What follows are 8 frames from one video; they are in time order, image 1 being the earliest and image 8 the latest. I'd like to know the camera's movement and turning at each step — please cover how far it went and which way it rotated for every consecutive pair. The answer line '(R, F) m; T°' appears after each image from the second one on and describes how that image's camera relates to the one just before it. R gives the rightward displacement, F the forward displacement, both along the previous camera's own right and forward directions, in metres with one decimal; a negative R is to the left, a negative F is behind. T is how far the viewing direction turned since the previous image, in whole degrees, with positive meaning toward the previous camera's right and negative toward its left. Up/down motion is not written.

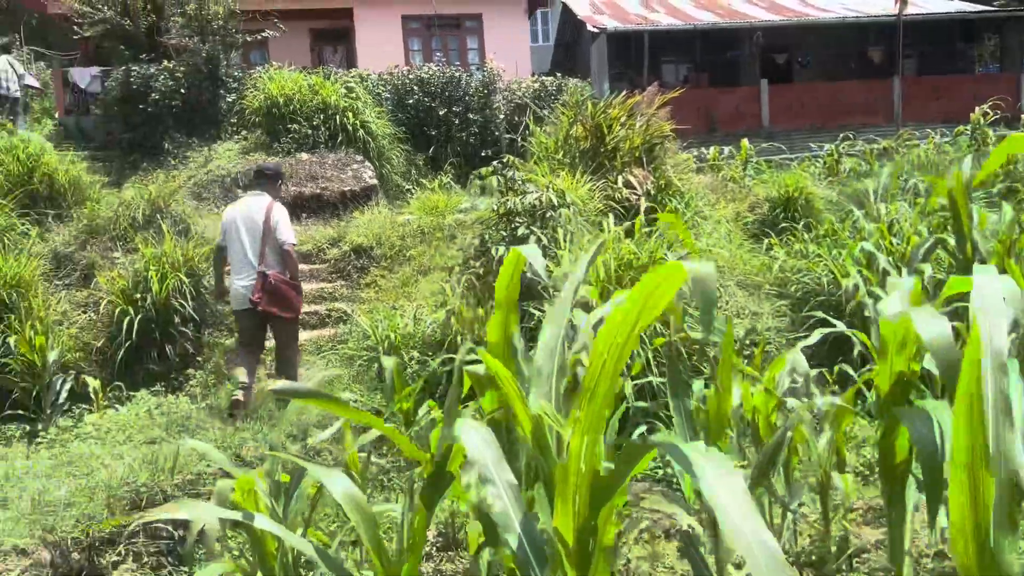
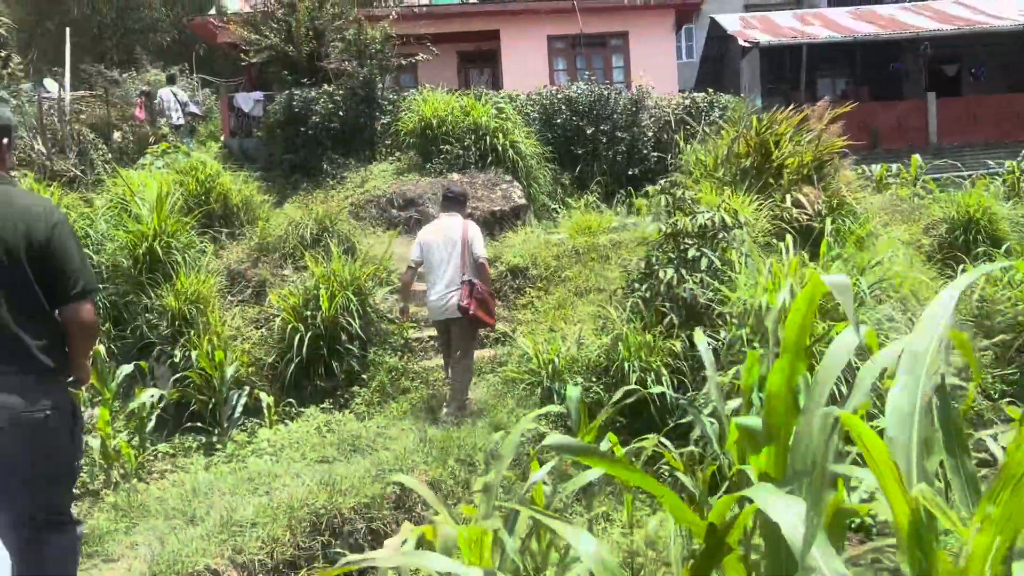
(-0.2, +0.2) m; -9°
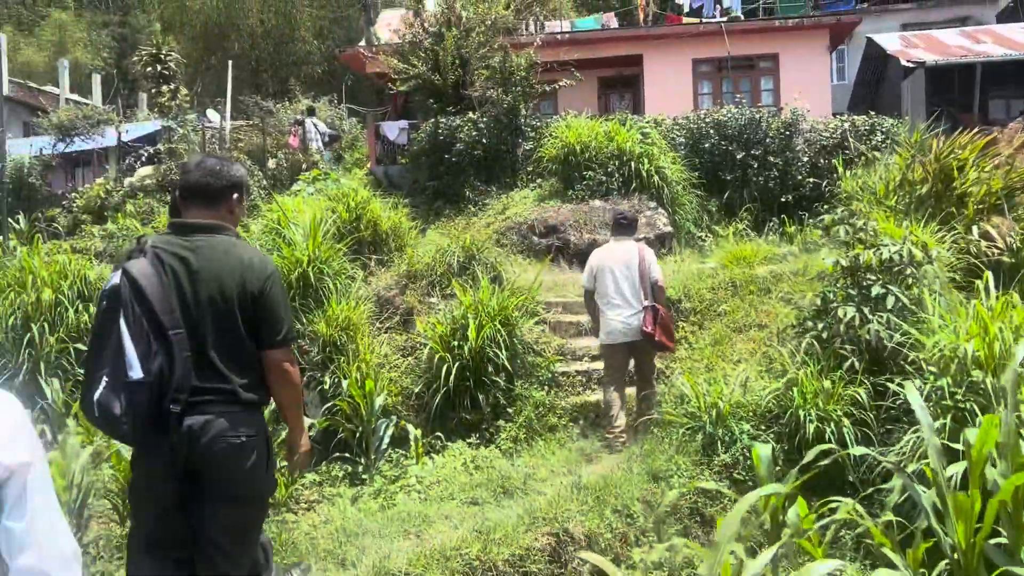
(-0.2, +0.2) m; -9°
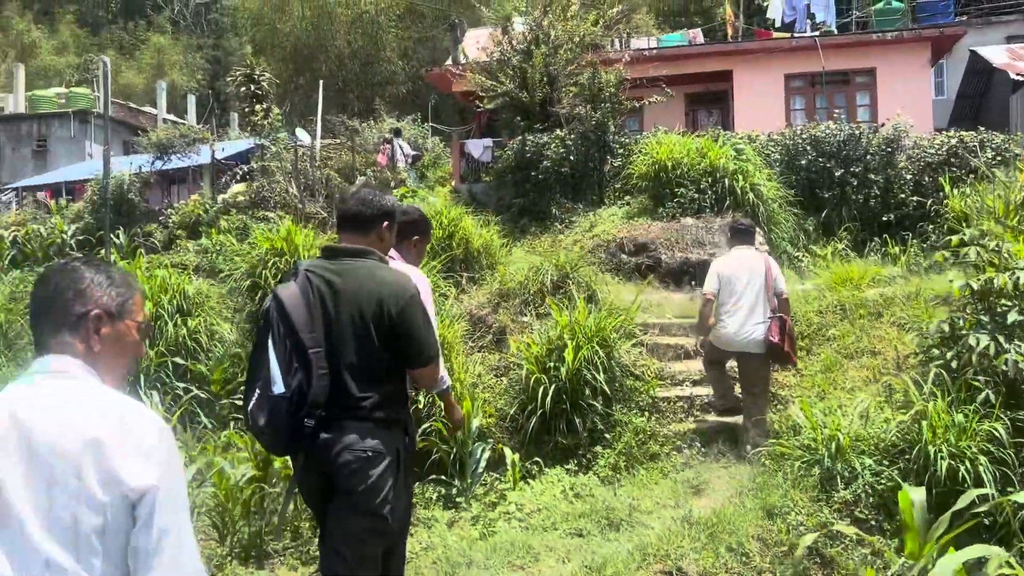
(-0.1, +0.1) m; -5°
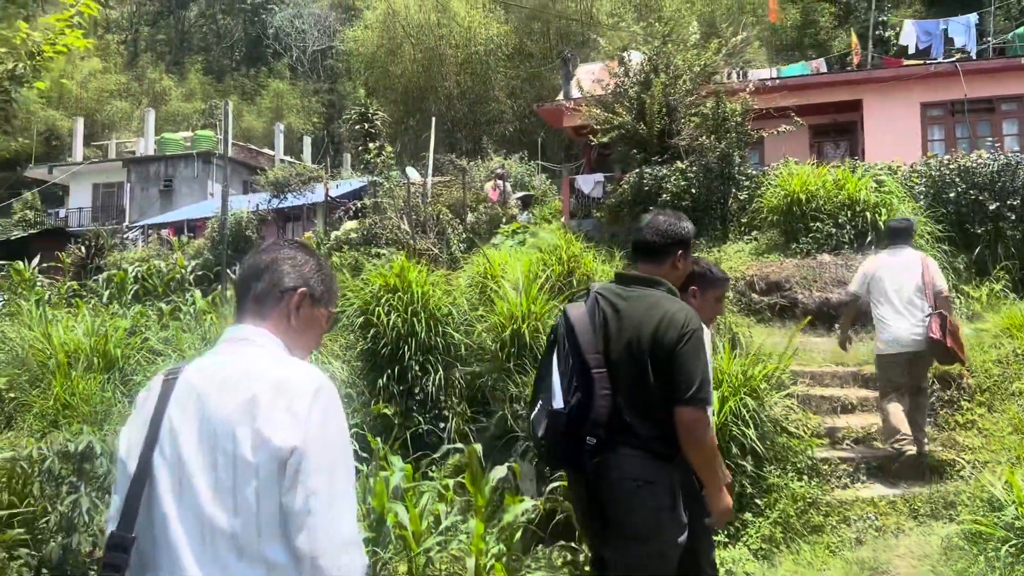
(-0.2, +0.5) m; -7°
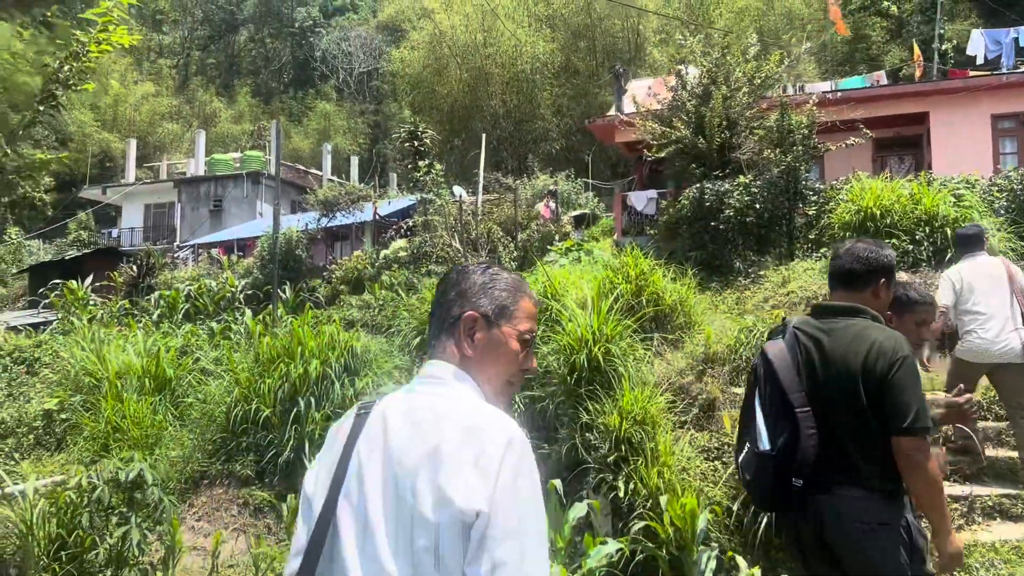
(-0.2, +0.3) m; -3°
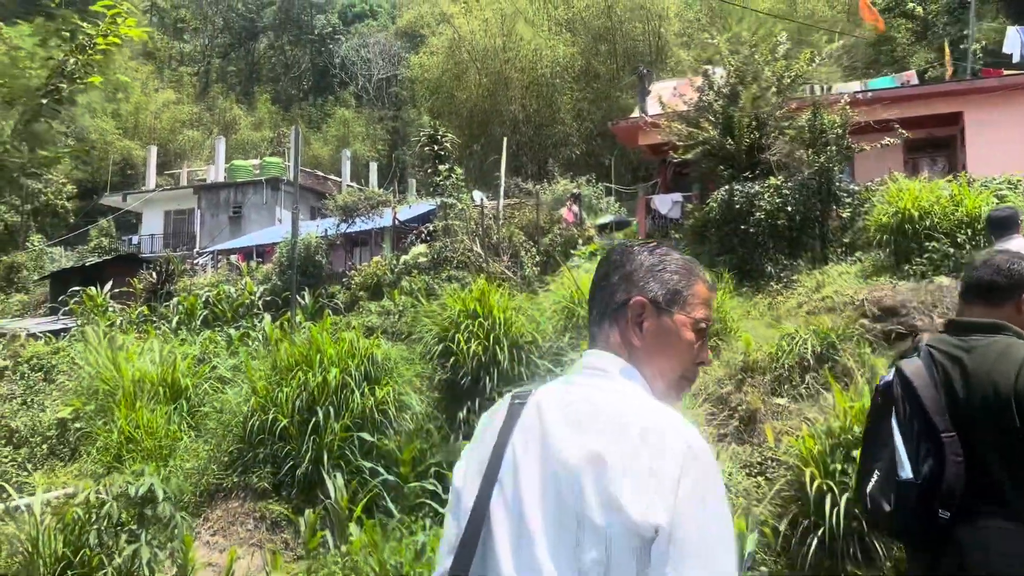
(-0.1, +0.3) m; -1°
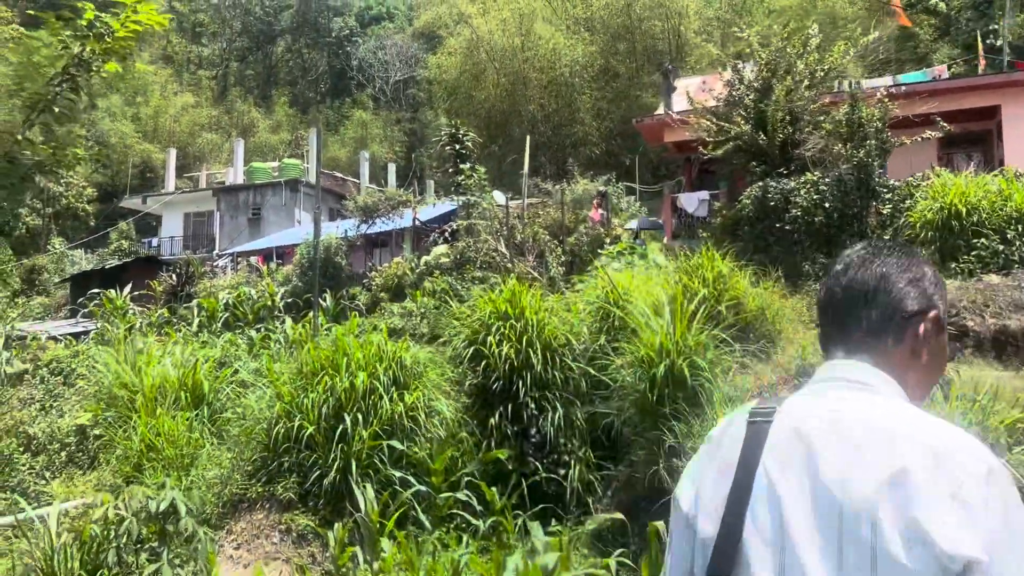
(-0.1, +0.3) m; -1°
